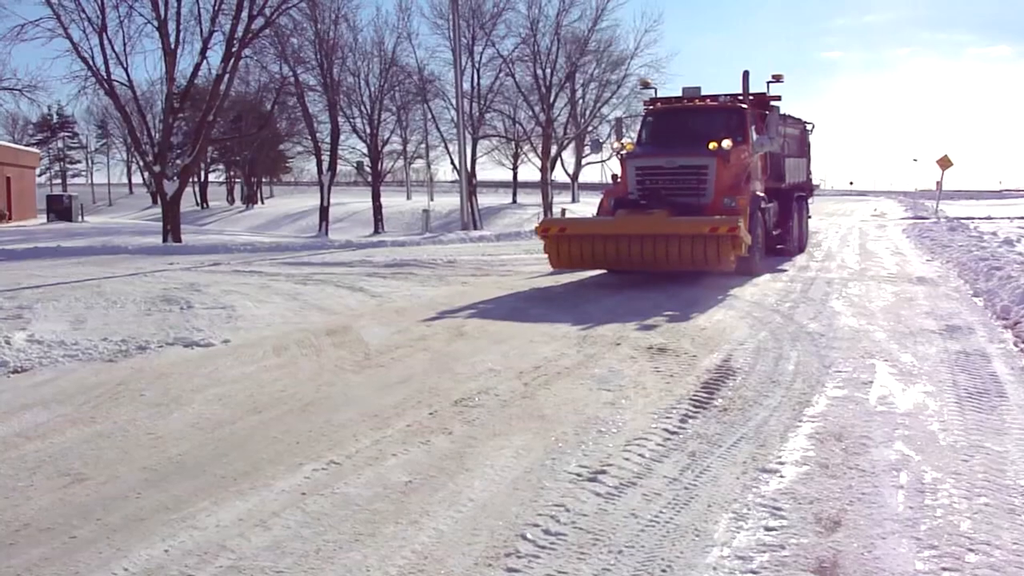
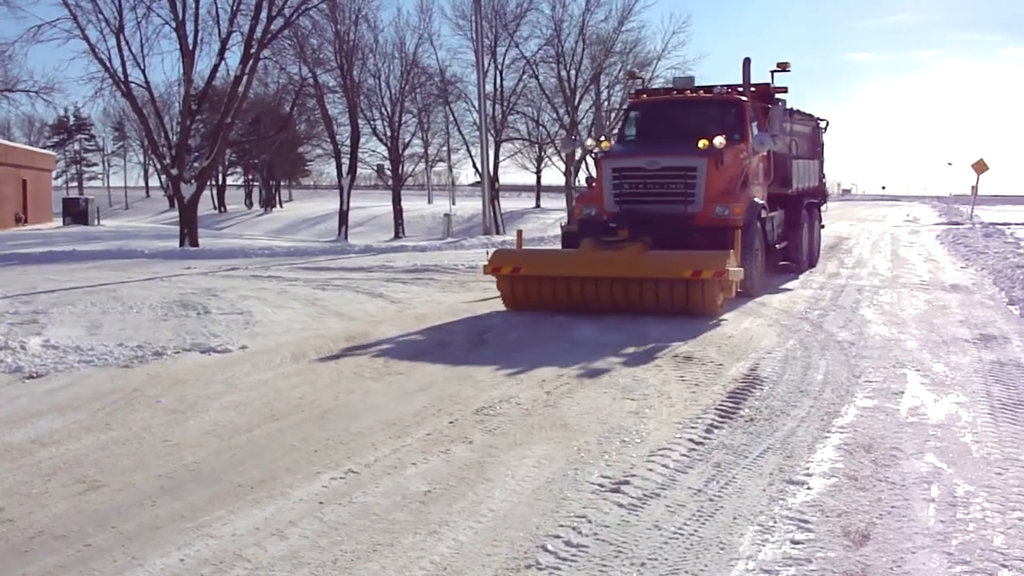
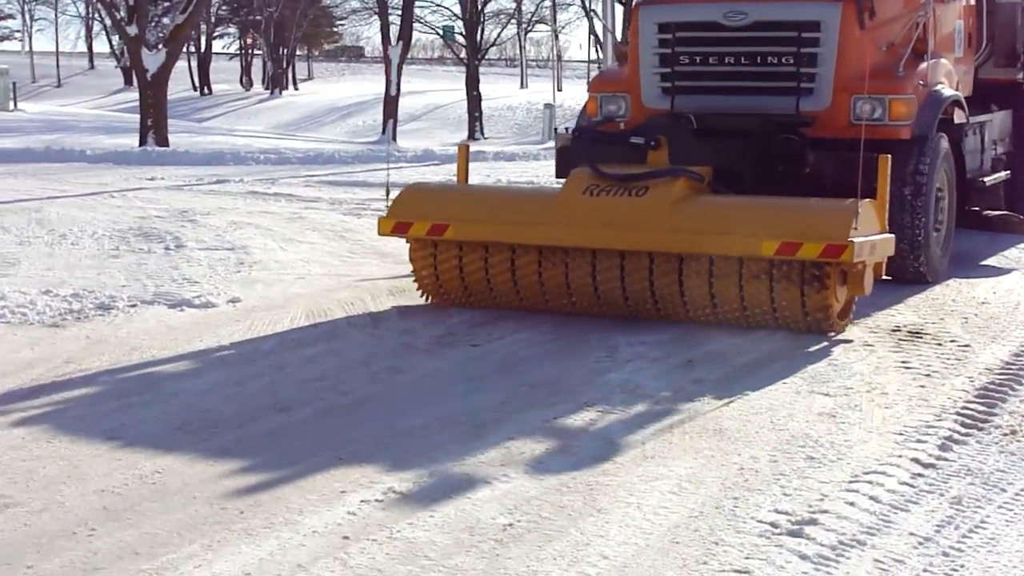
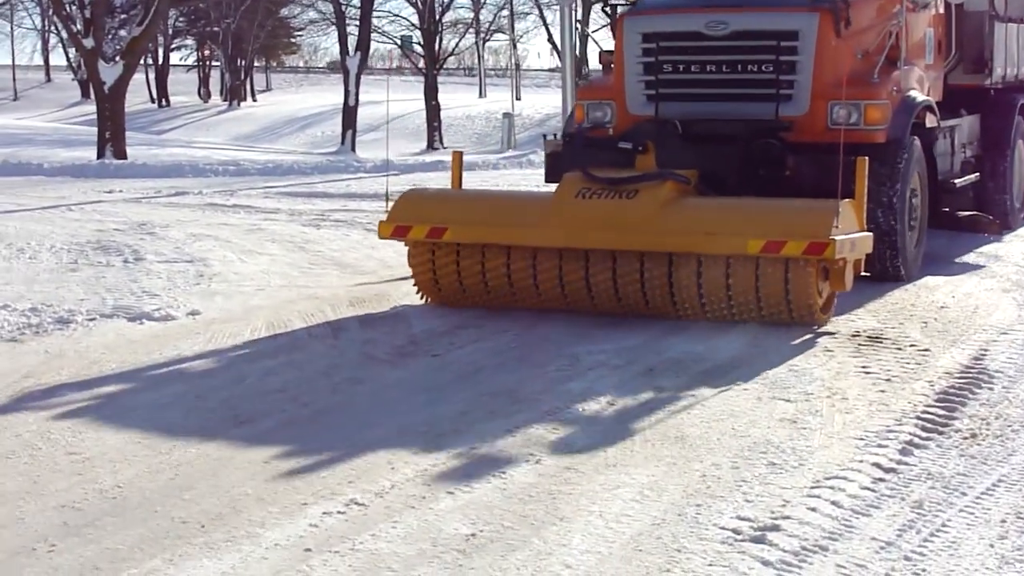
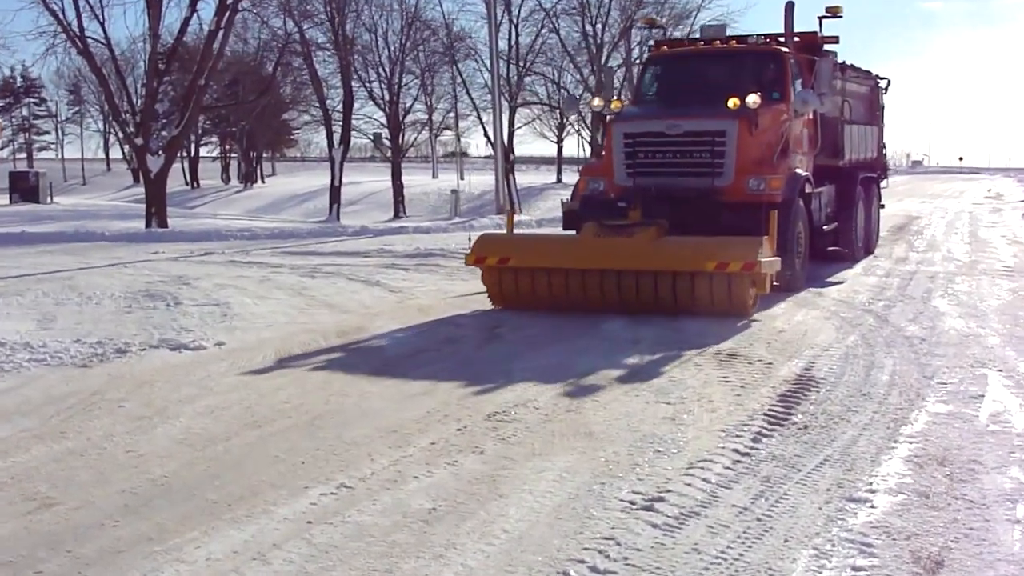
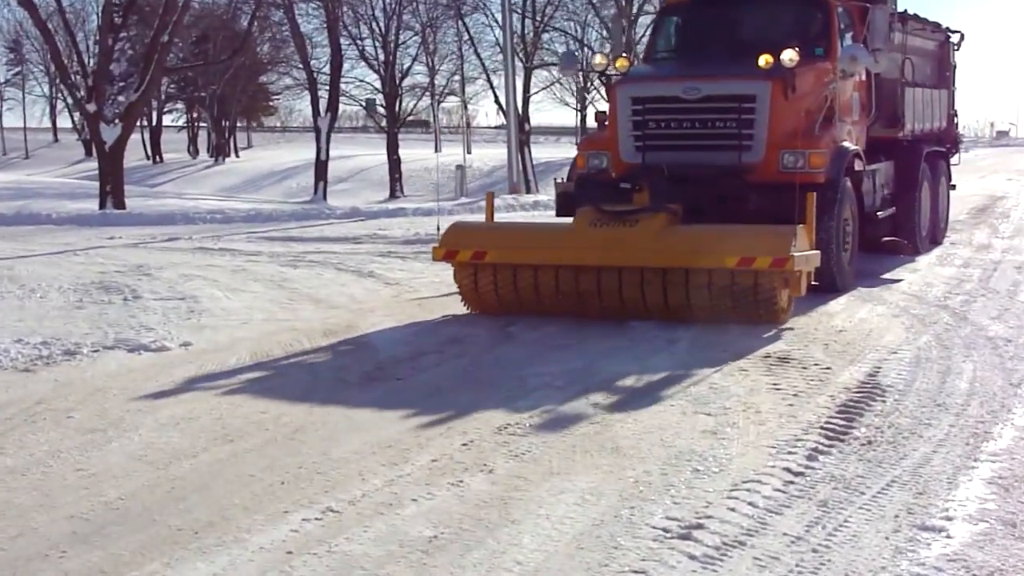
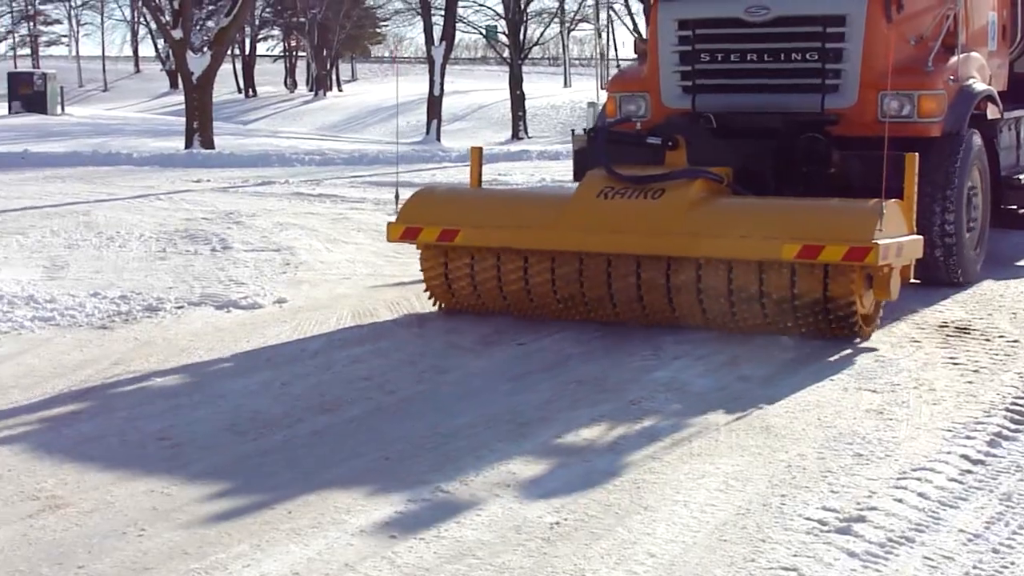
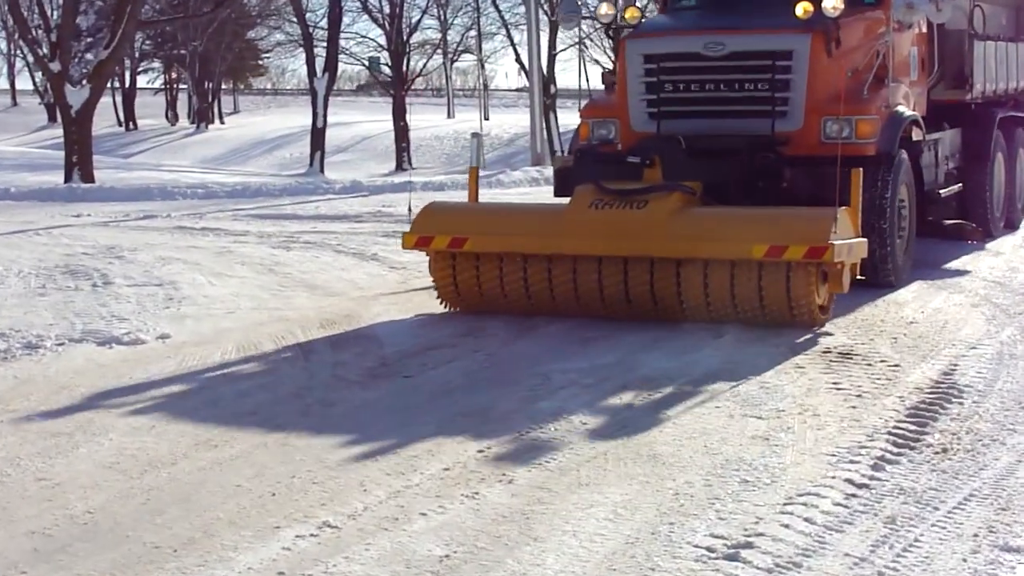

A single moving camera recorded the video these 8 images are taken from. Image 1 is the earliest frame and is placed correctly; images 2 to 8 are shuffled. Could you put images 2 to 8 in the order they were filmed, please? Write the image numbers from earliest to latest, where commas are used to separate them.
2, 5, 6, 8, 4, 3, 7
